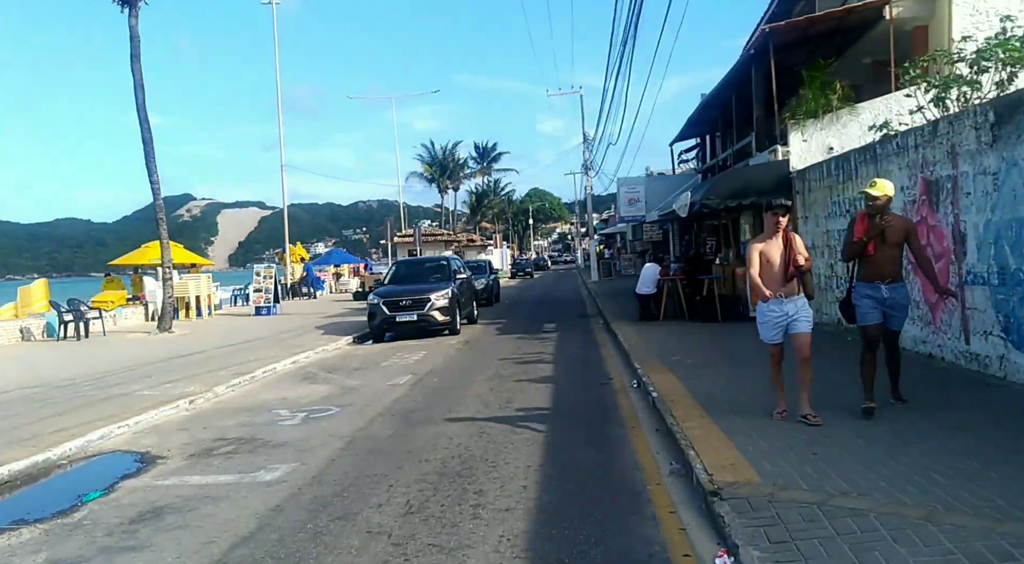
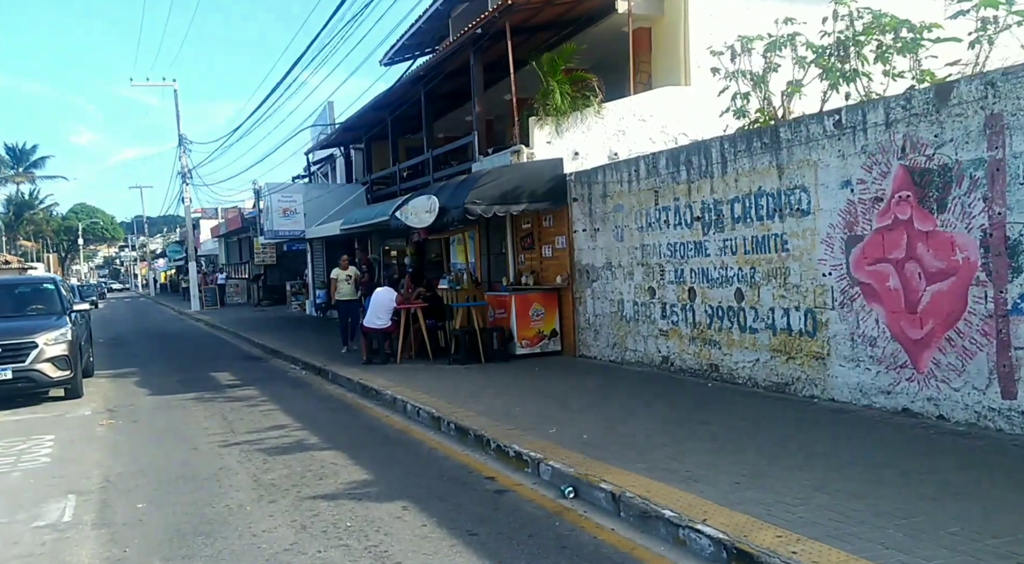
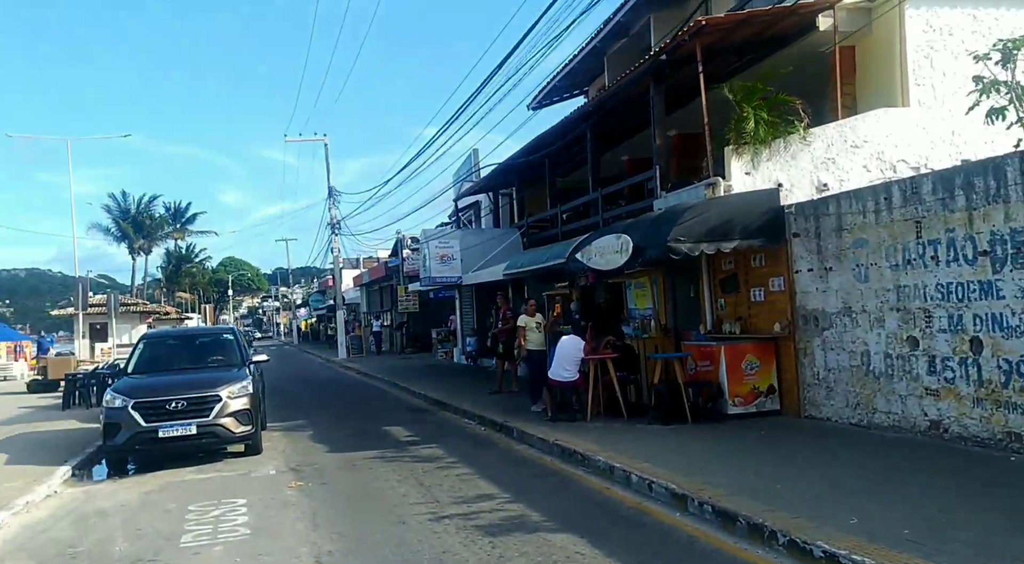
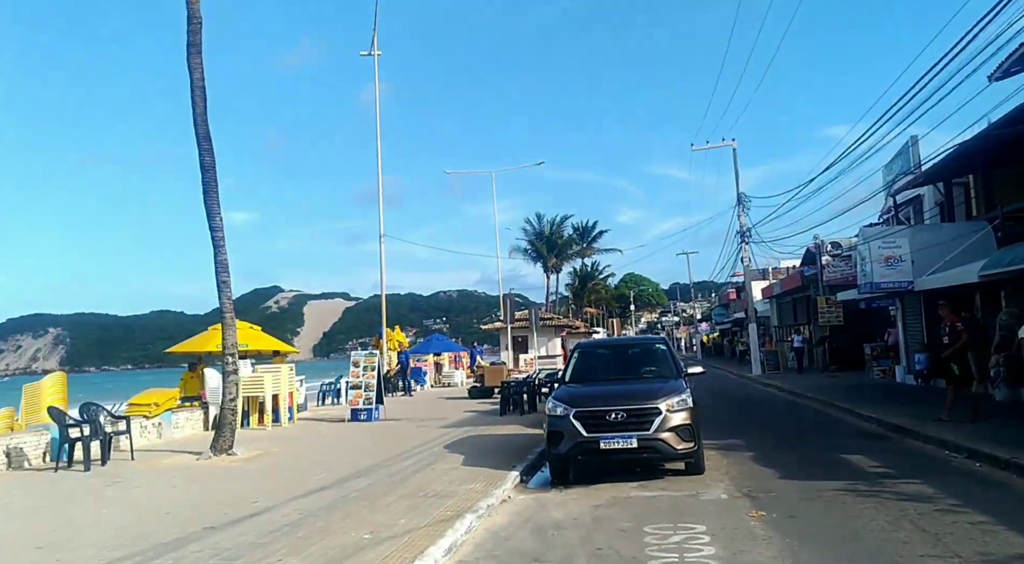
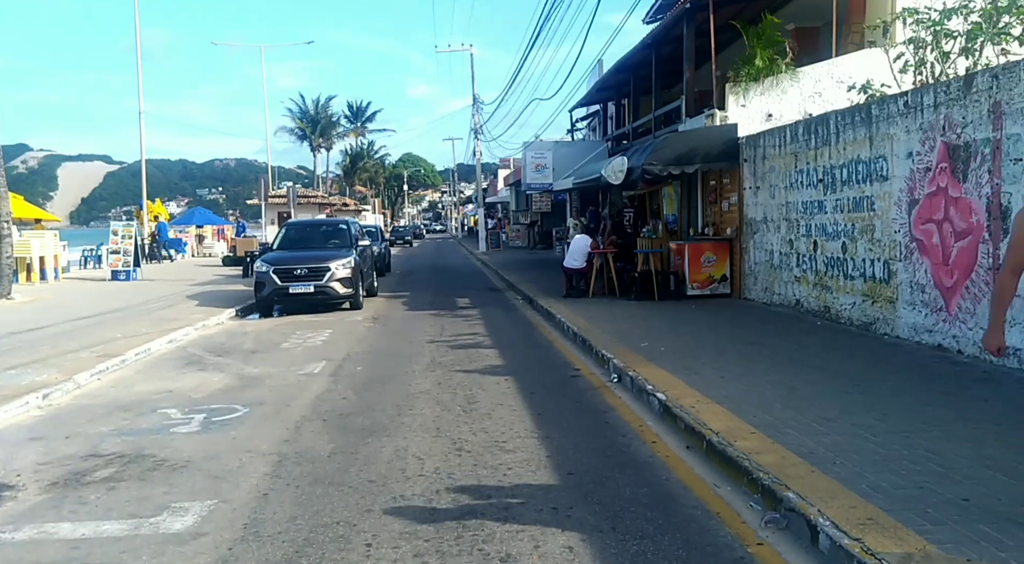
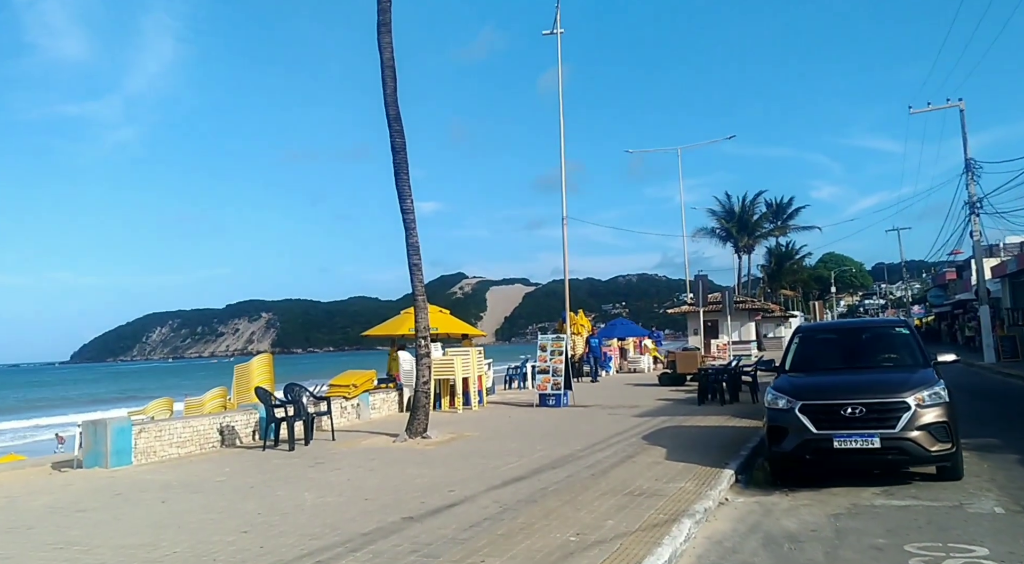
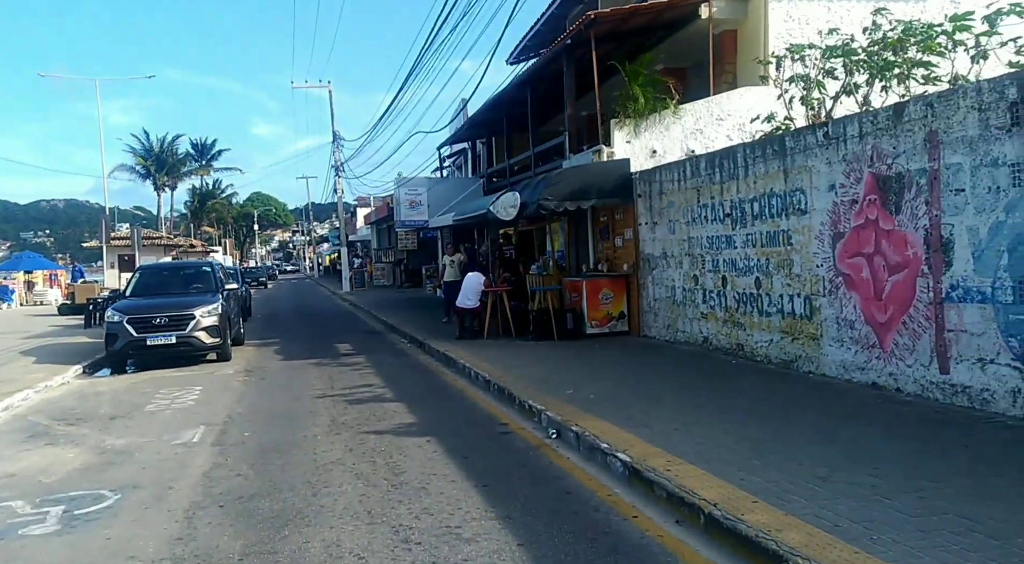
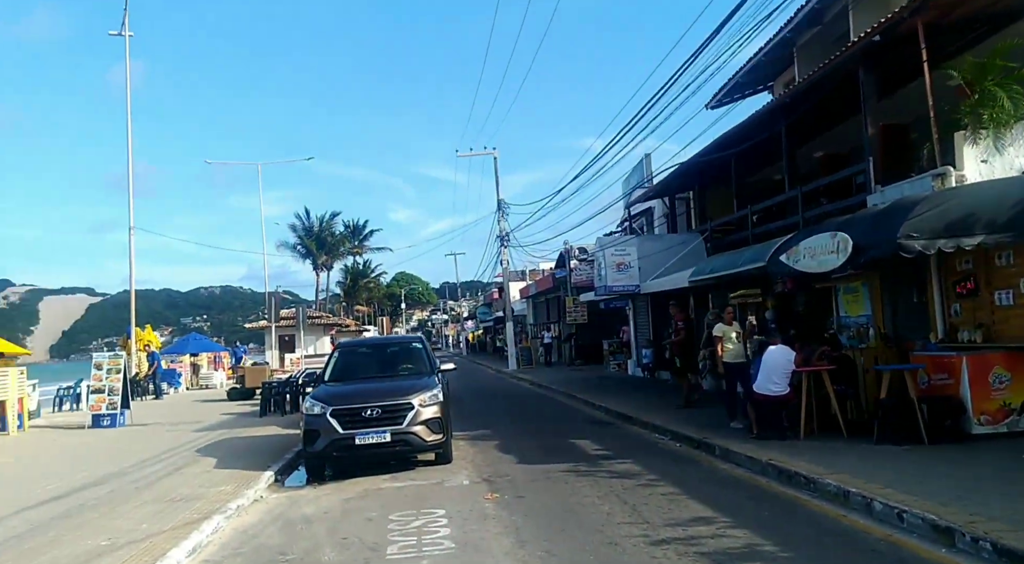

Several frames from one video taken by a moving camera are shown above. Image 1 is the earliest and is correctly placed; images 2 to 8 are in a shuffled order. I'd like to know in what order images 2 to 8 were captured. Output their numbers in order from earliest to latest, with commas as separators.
5, 7, 2, 3, 8, 4, 6
